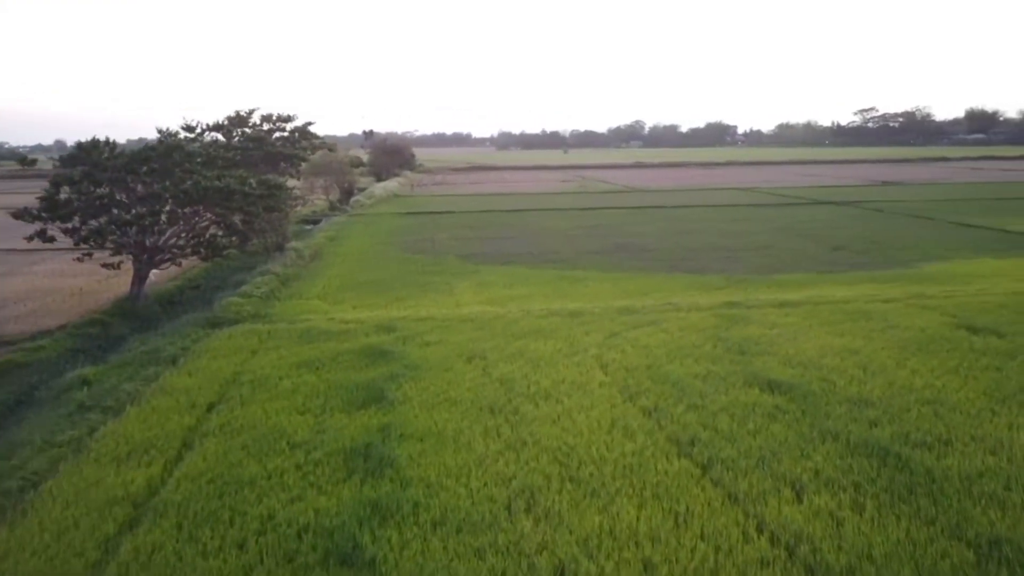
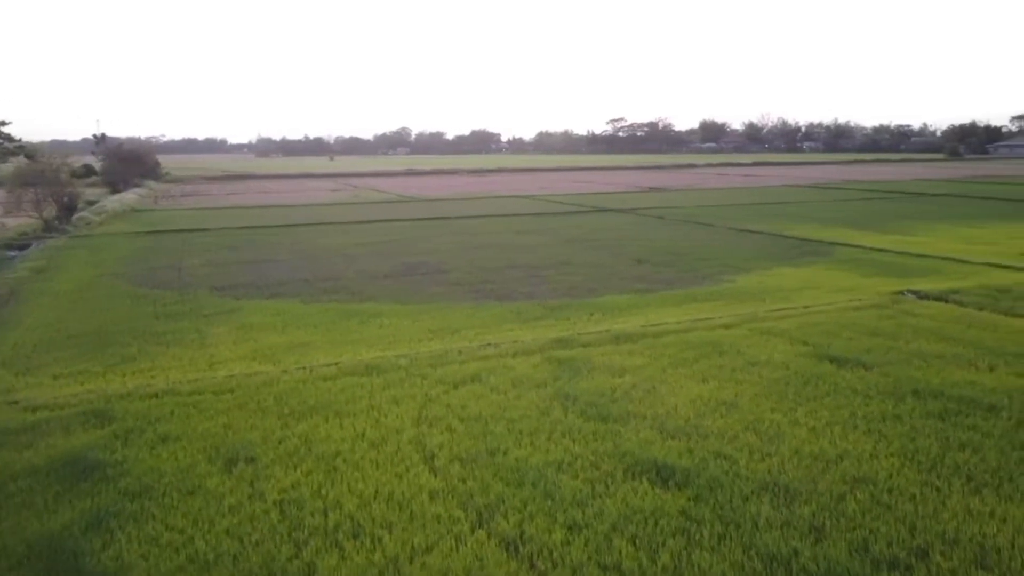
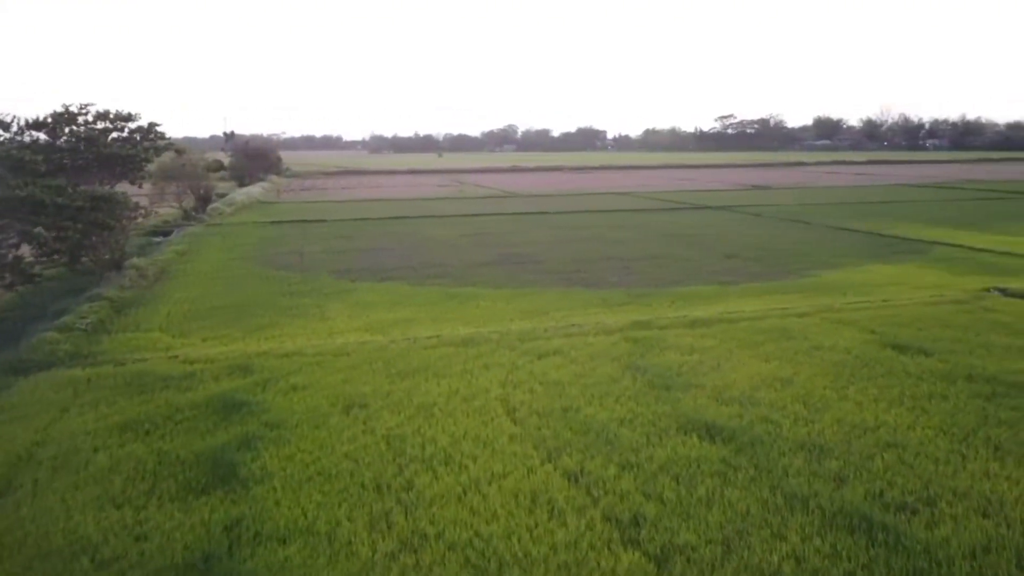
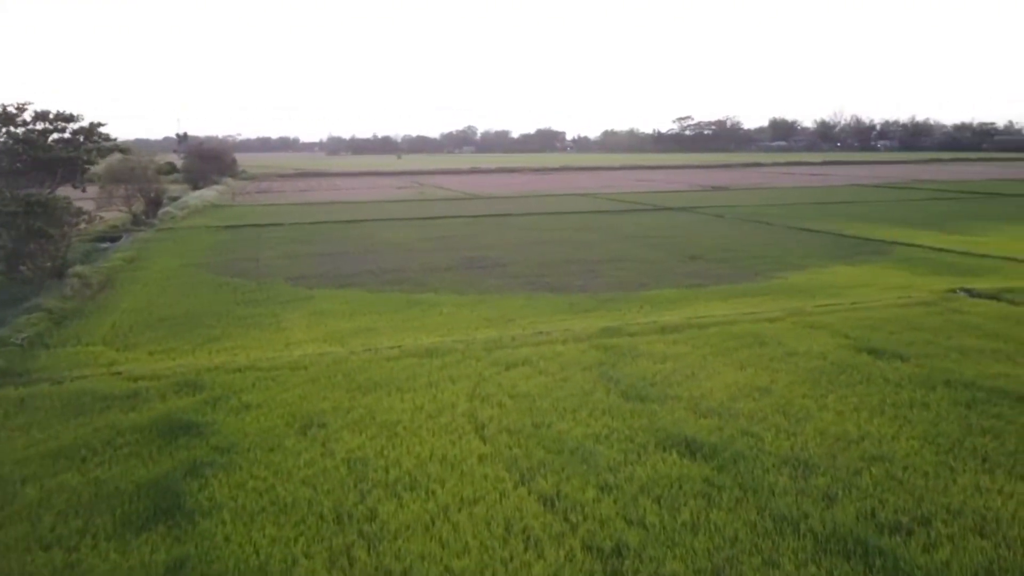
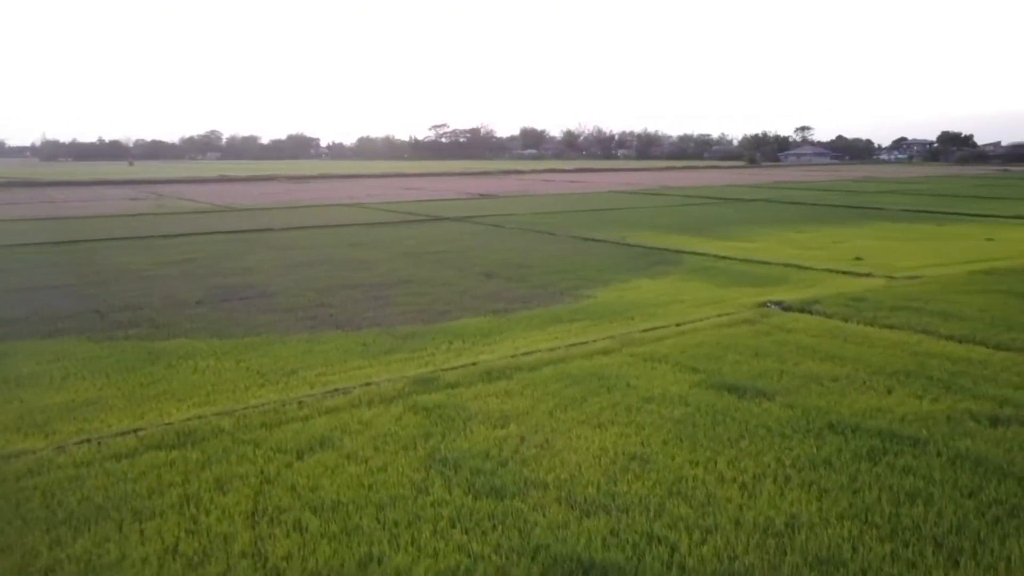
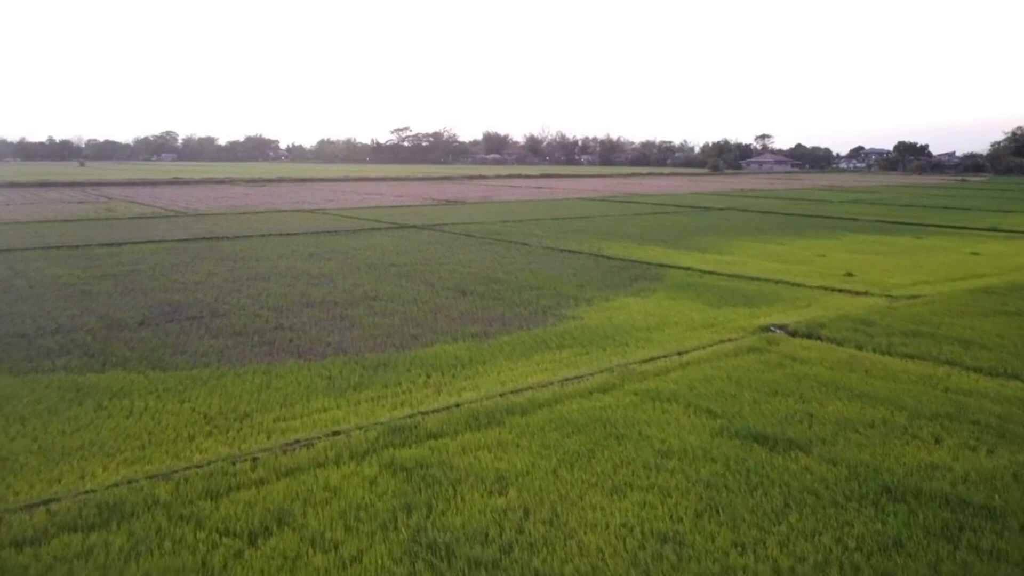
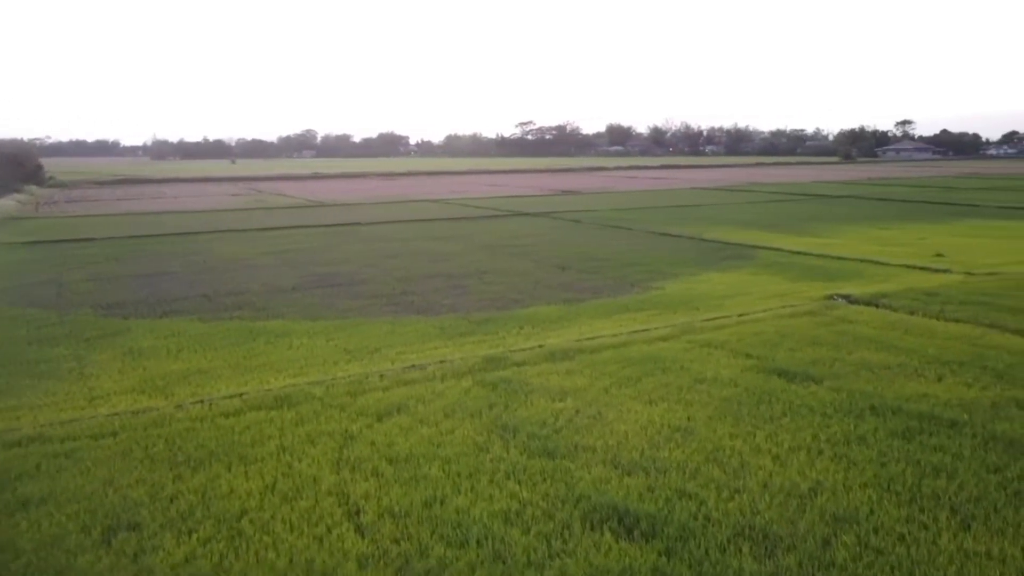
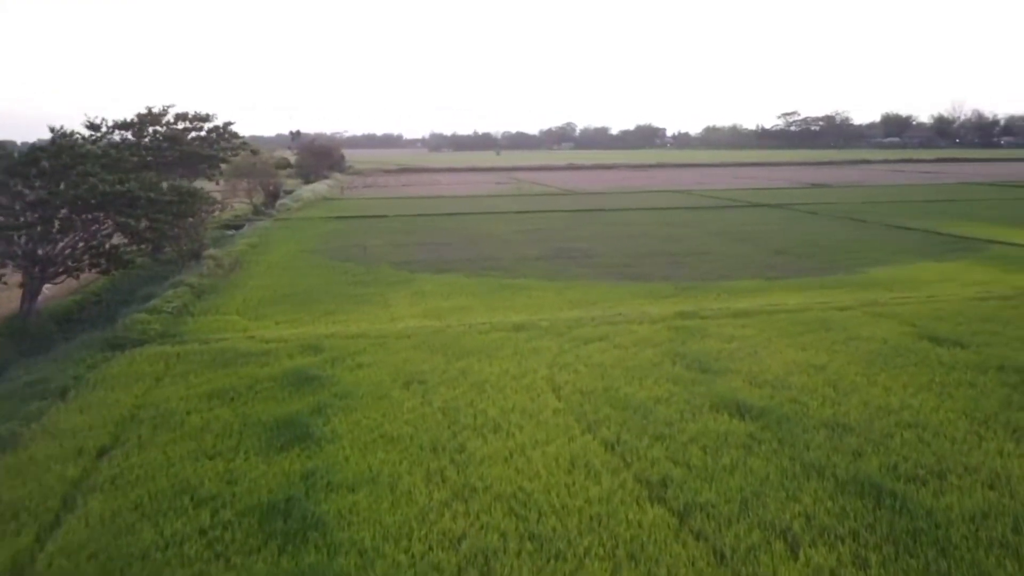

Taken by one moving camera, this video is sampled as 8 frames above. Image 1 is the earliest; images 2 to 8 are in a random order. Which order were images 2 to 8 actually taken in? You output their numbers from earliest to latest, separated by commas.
8, 3, 4, 2, 7, 5, 6
